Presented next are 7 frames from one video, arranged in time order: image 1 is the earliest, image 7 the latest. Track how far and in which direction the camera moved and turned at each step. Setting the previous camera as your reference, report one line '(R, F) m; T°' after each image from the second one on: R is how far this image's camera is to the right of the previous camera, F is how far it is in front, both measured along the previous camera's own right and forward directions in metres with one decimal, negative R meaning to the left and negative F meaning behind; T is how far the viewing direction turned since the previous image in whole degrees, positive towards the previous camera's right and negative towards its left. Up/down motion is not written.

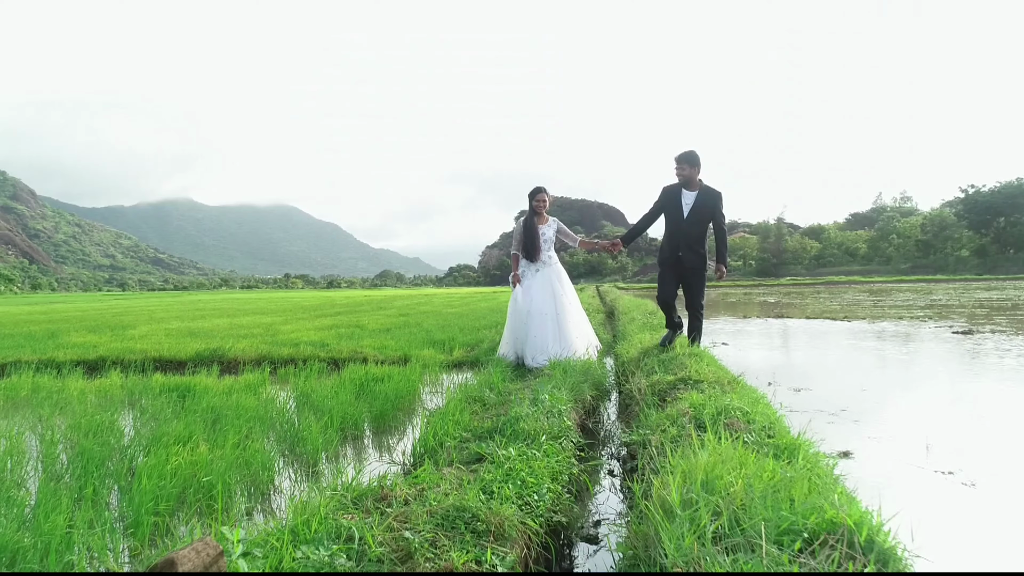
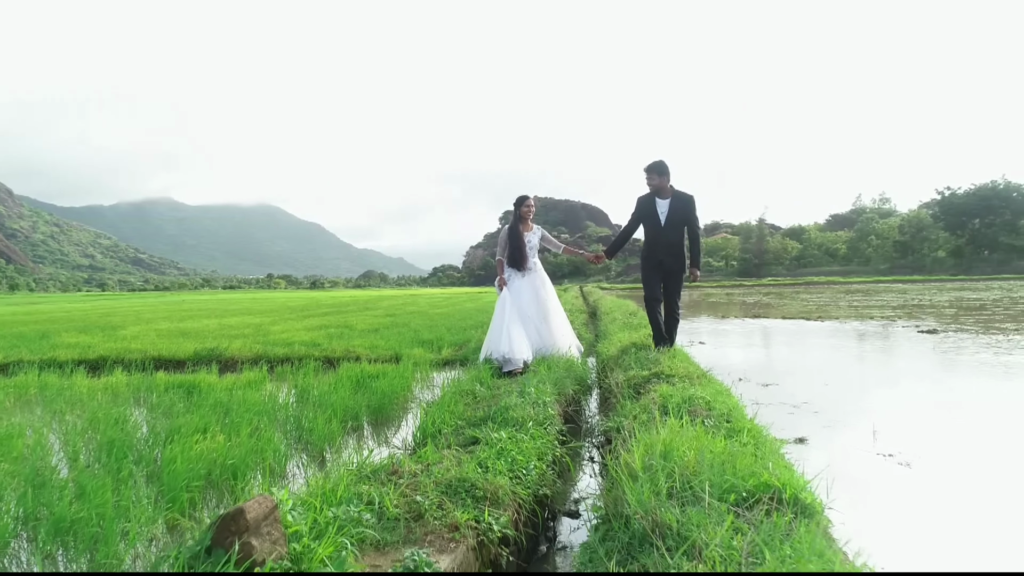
(0.0, -0.3) m; +2°
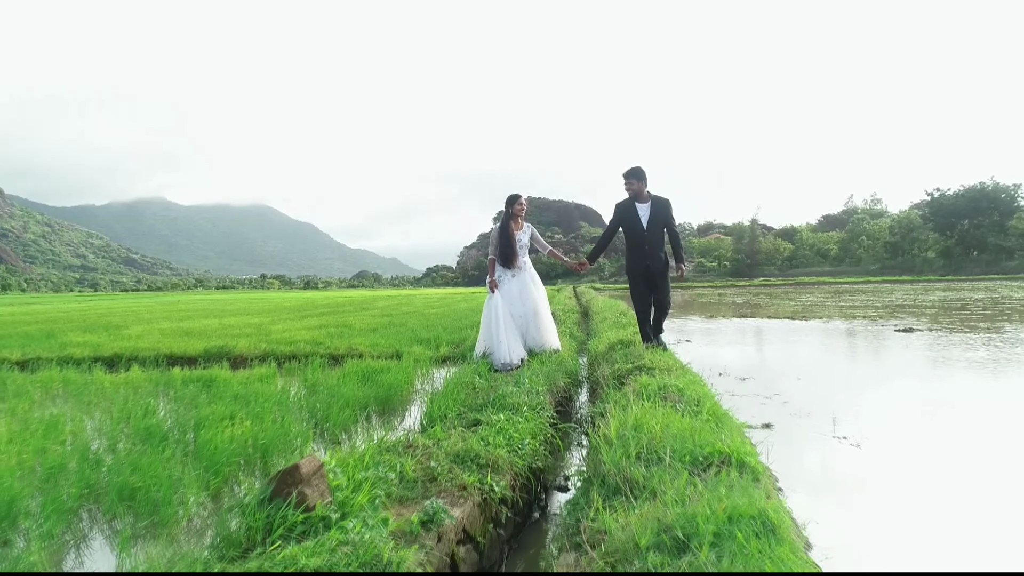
(0.0, -0.3) m; +1°
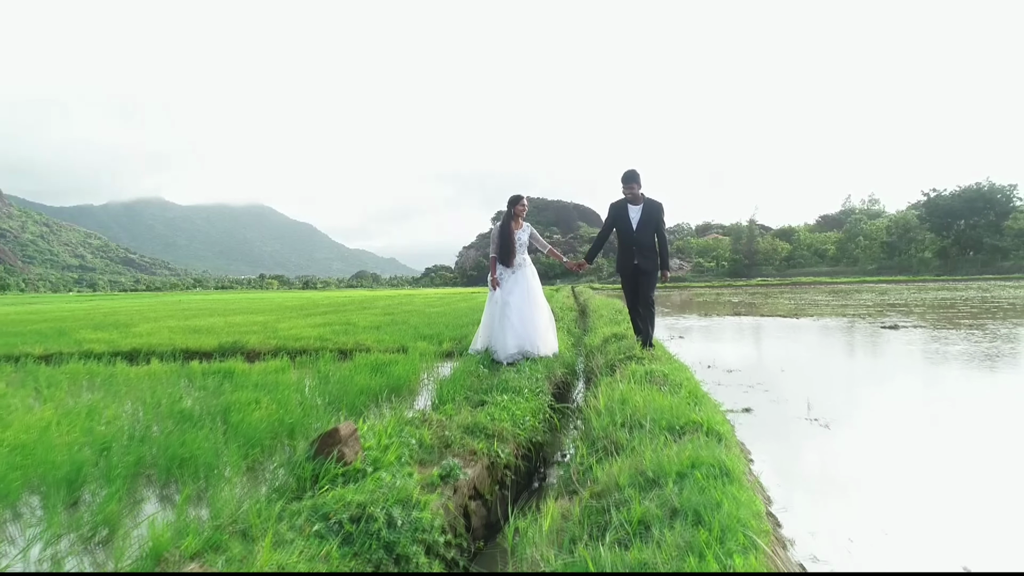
(0.0, -0.3) m; 0°
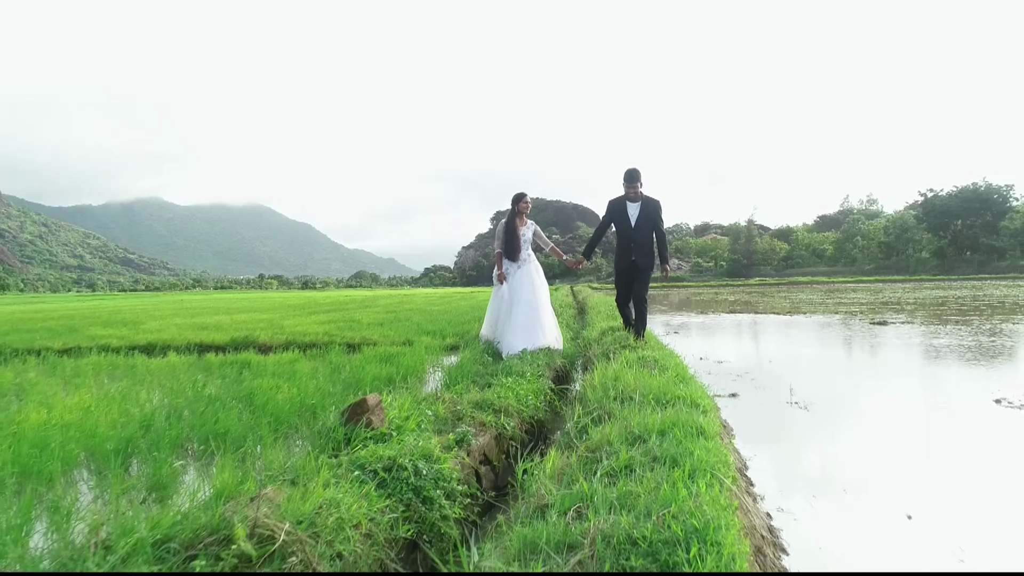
(0.0, -0.3) m; 0°
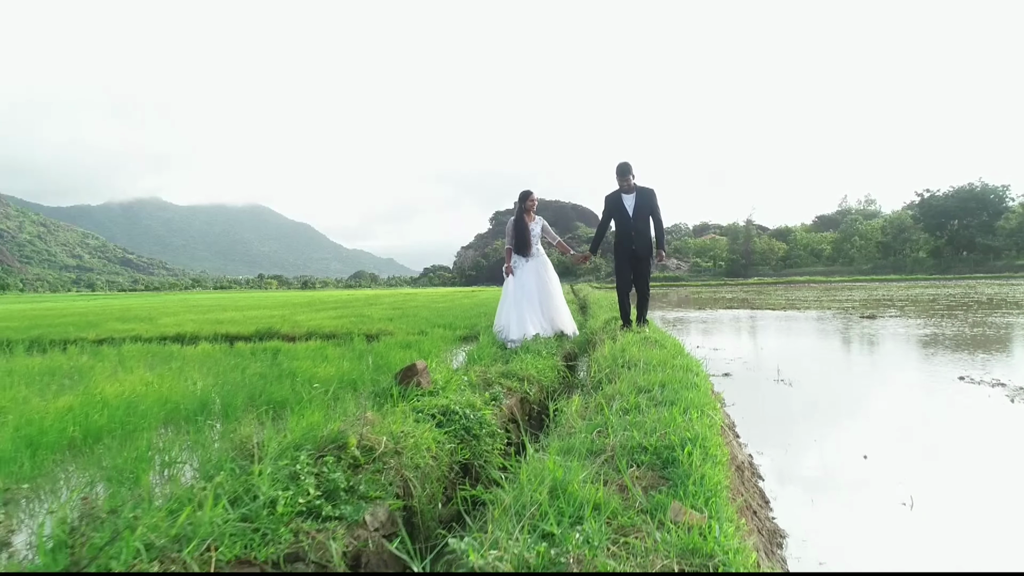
(-0.1, -0.4) m; 0°
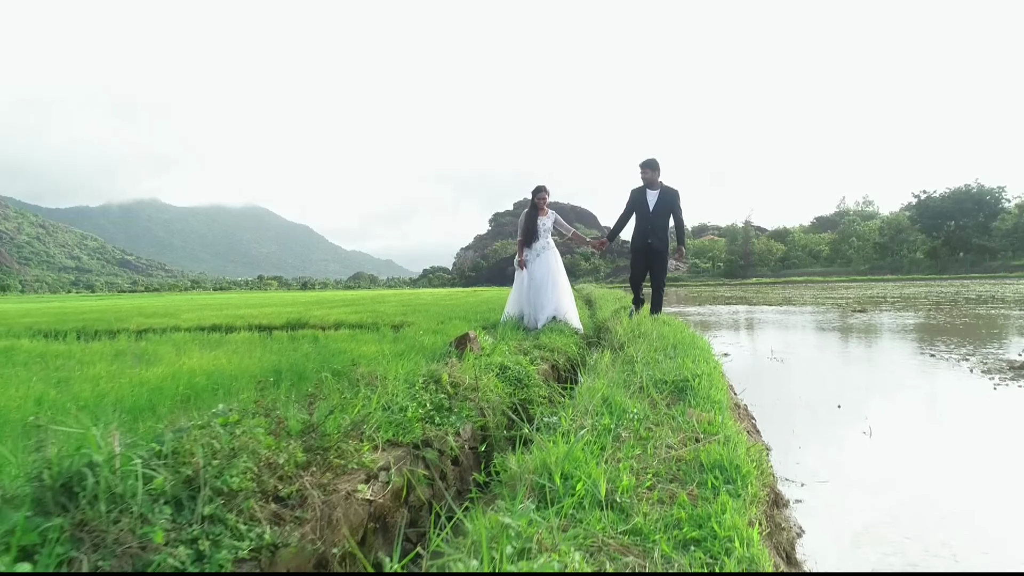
(-0.2, -0.5) m; 0°
